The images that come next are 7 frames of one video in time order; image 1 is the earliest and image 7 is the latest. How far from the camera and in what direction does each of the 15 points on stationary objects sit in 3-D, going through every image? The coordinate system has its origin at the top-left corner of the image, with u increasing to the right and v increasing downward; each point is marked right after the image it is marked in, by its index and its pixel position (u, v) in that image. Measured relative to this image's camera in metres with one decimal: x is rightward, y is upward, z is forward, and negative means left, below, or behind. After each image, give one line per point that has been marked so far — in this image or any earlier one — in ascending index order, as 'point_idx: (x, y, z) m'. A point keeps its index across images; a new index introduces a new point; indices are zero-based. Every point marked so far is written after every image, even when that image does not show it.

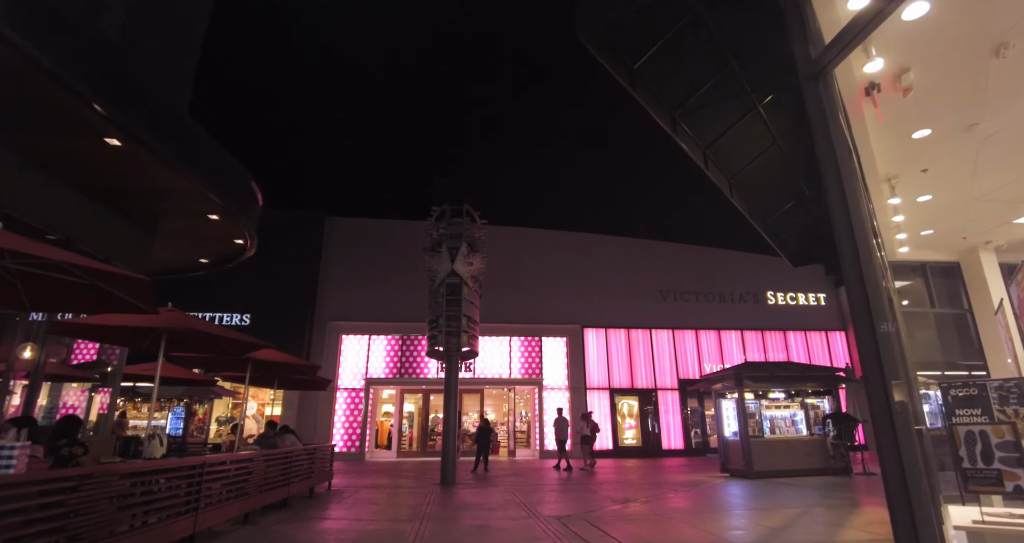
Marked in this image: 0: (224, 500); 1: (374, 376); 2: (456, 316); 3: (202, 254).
0: (-3.3, -2.6, +5.9) m
1: (-5.0, -3.8, +19.0) m
2: (-1.2, -0.9, +10.9) m
3: (-5.6, +0.3, +9.4) m
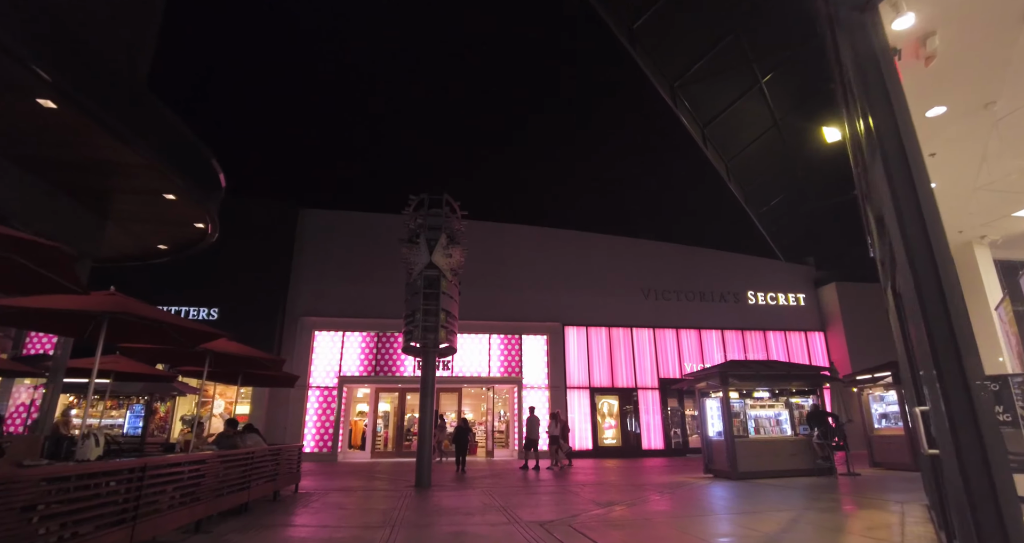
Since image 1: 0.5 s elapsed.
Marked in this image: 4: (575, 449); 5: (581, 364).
0: (-3.5, -2.4, +5.3) m
1: (-5.8, -3.6, +18.3) m
2: (-1.6, -0.8, +10.4) m
3: (-5.9, +0.5, +8.7) m
4: (+2.3, -6.4, +18.8) m
5: (+2.6, -3.5, +19.8) m
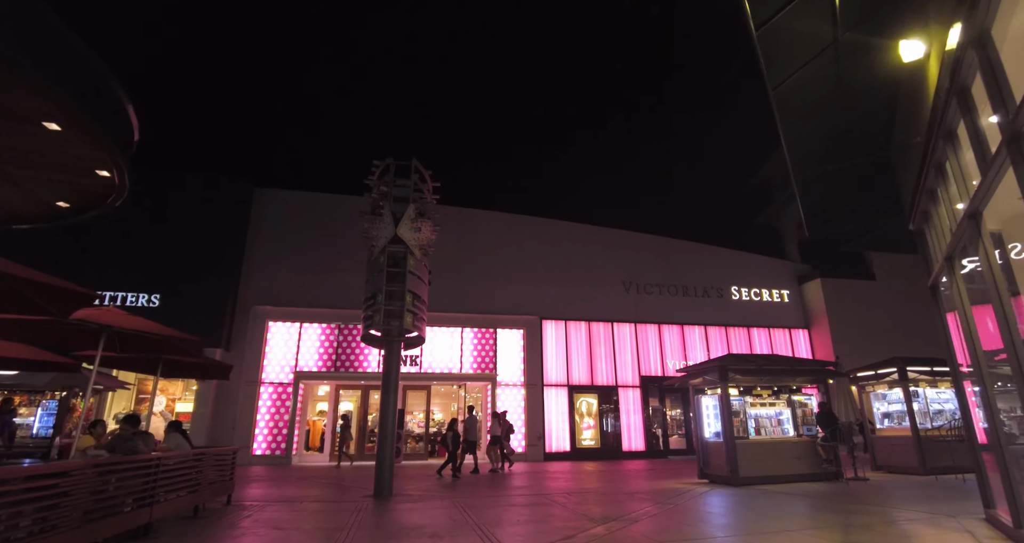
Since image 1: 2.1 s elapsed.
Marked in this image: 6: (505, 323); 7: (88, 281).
0: (-3.6, -1.9, +3.8) m
1: (-6.6, -3.1, +16.7) m
2: (-2.0, -0.4, +9.0) m
3: (-6.2, +1.0, +7.1) m
4: (+1.3, -6.1, +17.6) m
5: (+1.7, -3.2, +18.6) m
6: (-0.2, -1.8, +18.5) m
7: (-12.9, -0.3, +15.9) m
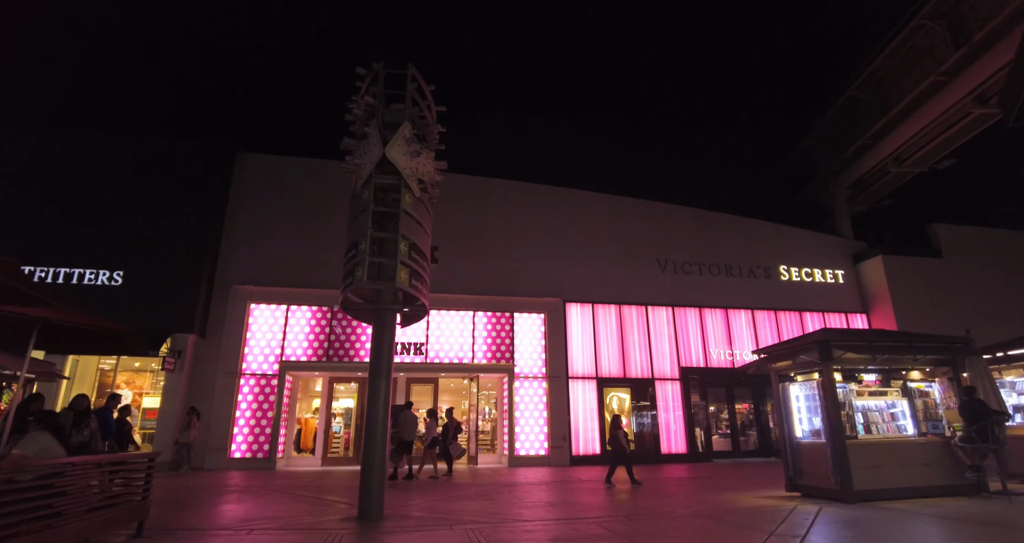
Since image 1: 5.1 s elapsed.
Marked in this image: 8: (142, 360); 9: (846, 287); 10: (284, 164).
0: (-3.3, -1.2, +1.4) m
1: (-6.1, -2.4, +14.3) m
2: (-1.6, +0.4, +6.6) m
3: (-5.8, +1.8, +4.7) m
4: (+1.9, -5.3, +15.1) m
5: (+2.3, -2.4, +16.1) m
6: (+0.4, -1.1, +16.1) m
7: (-12.4, +0.4, +13.6) m
8: (-10.0, -2.5, +14.2) m
9: (+12.4, -0.6, +19.3) m
10: (-7.0, +3.3, +16.1) m
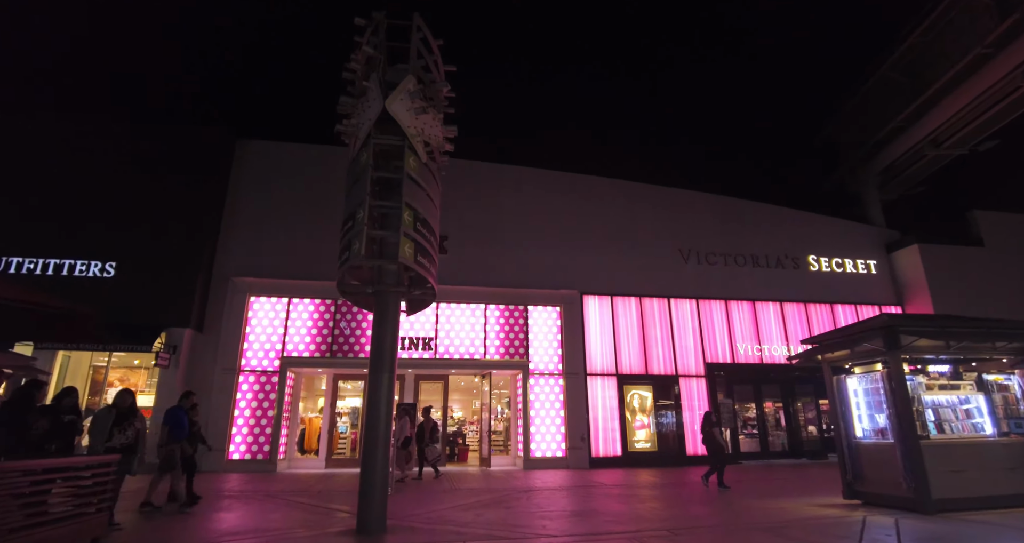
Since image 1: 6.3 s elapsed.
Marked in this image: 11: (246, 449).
0: (-3.1, -0.9, +0.6) m
1: (-5.7, -2.1, +13.5) m
2: (-1.3, +0.7, +5.7) m
3: (-5.6, +2.0, +3.9) m
4: (+2.4, -5.0, +14.2) m
5: (+2.7, -2.1, +15.2) m
6: (+0.8, -0.8, +15.2) m
7: (-12.0, +0.6, +13.0) m
8: (-9.6, -2.2, +13.5) m
9: (+12.8, -0.2, +18.2) m
10: (-6.7, +3.5, +15.3) m
11: (-6.5, -4.4, +12.8) m
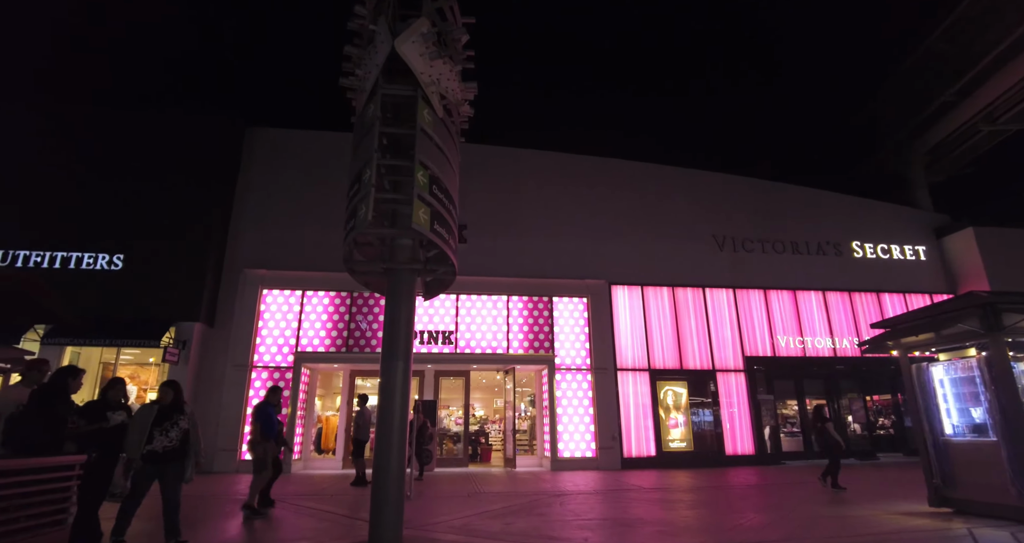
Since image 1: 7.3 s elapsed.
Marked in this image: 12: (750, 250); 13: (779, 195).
0: (-3.0, -0.7, -0.1) m
1: (-5.1, -1.9, +12.9) m
2: (-1.0, +1.0, +4.9) m
3: (-5.4, +2.3, +3.3) m
4: (+3.0, -4.7, +13.3) m
5: (+3.4, -1.8, +14.3) m
6: (+1.4, -0.5, +14.3) m
7: (-11.4, +0.7, +12.6) m
8: (-9.0, -2.1, +13.0) m
9: (+13.6, +0.2, +16.9) m
10: (-6.1, +3.8, +14.7) m
11: (-5.9, -4.1, +12.2) m
12: (+7.3, +0.7, +15.8) m
13: (+8.6, +2.5, +16.7) m
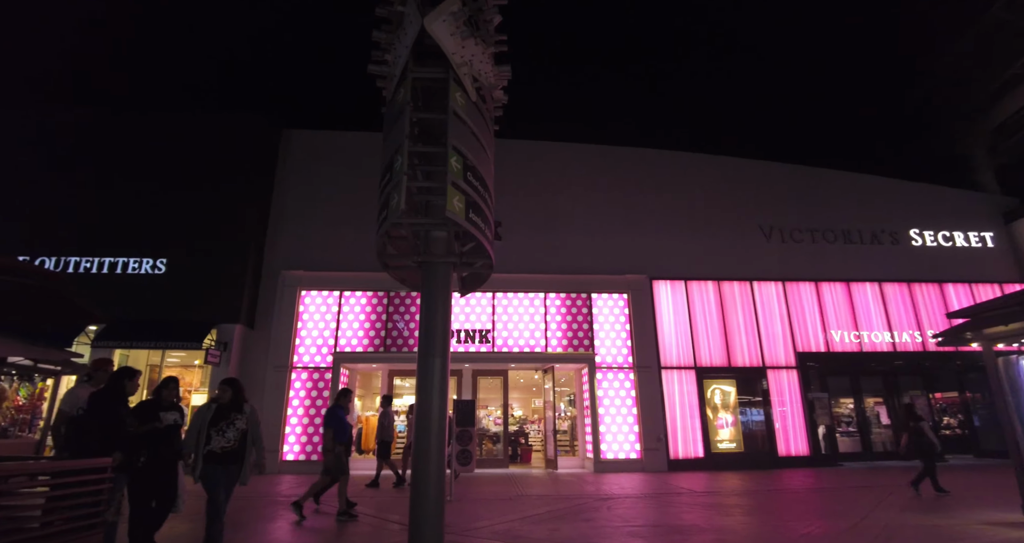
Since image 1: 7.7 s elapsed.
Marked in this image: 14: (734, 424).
0: (-3.0, -0.6, -0.2) m
1: (-4.1, -1.9, +12.9) m
2: (-0.7, +1.0, +4.7) m
3: (-5.2, +2.2, +3.4) m
4: (+4.0, -4.5, +12.7) m
5: (+4.4, -1.6, +13.7) m
6: (+2.4, -0.4, +13.9) m
7: (-10.5, +0.6, +13.0) m
8: (-8.0, -2.2, +13.2) m
9: (+14.7, +0.6, +15.6) m
10: (-5.1, +3.7, +14.8) m
11: (-5.0, -4.2, +12.3) m
12: (+8.3, +0.9, +15.0) m
13: (+9.7, +2.7, +15.8) m
14: (+5.7, -3.9, +13.2) m
